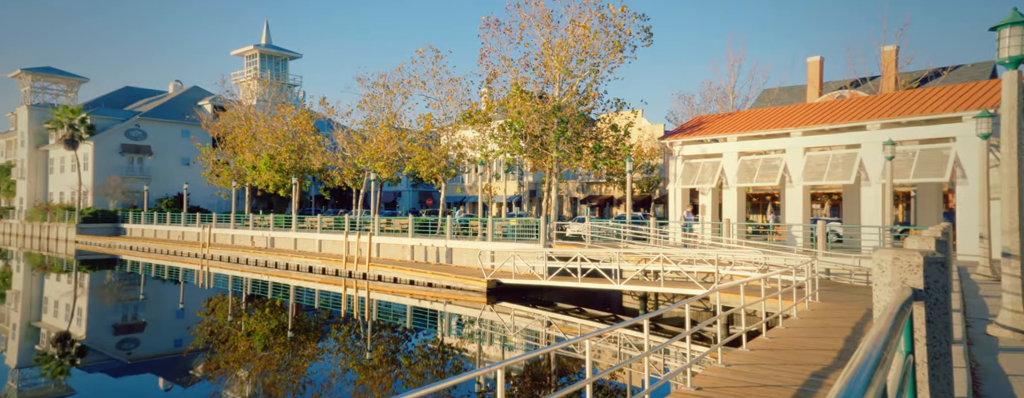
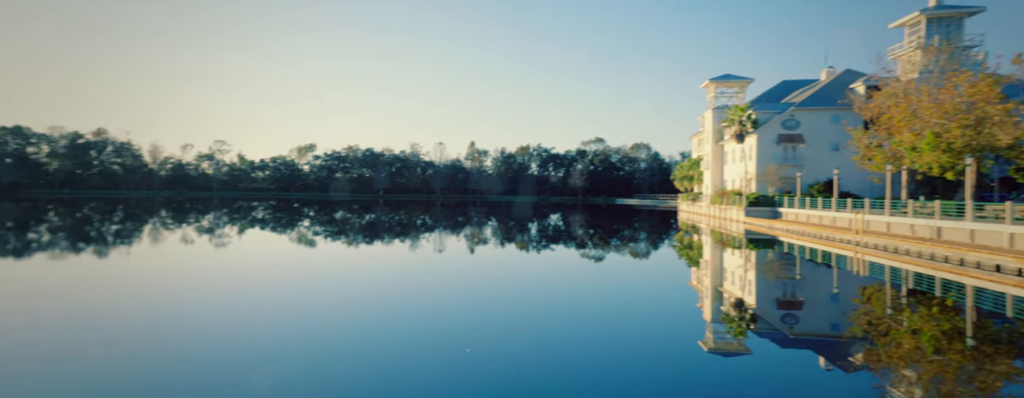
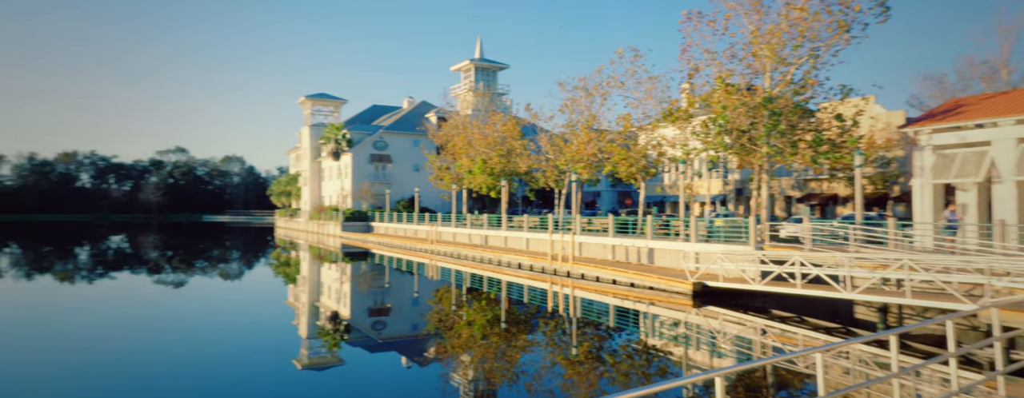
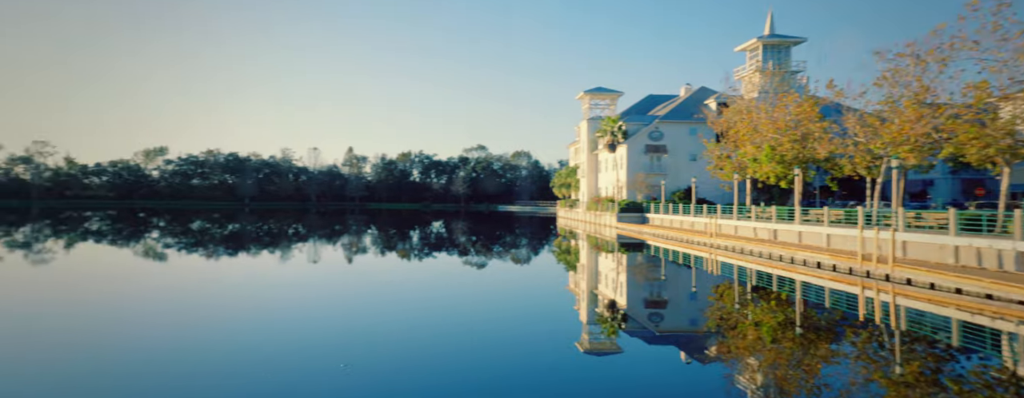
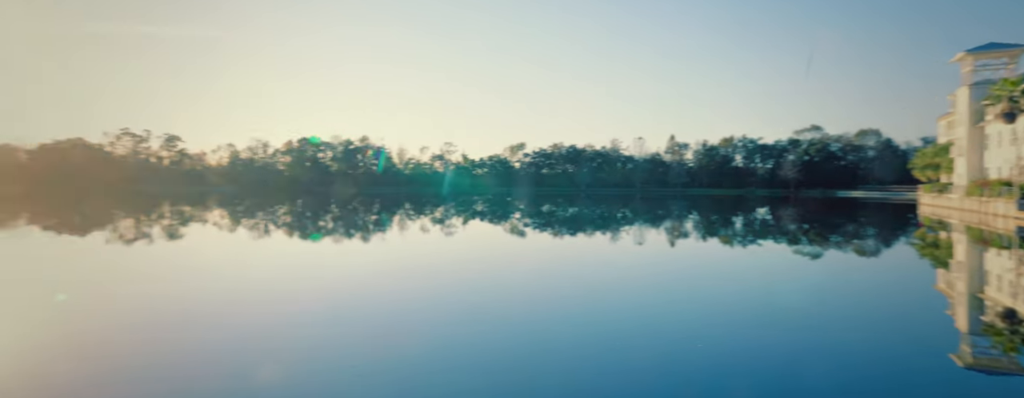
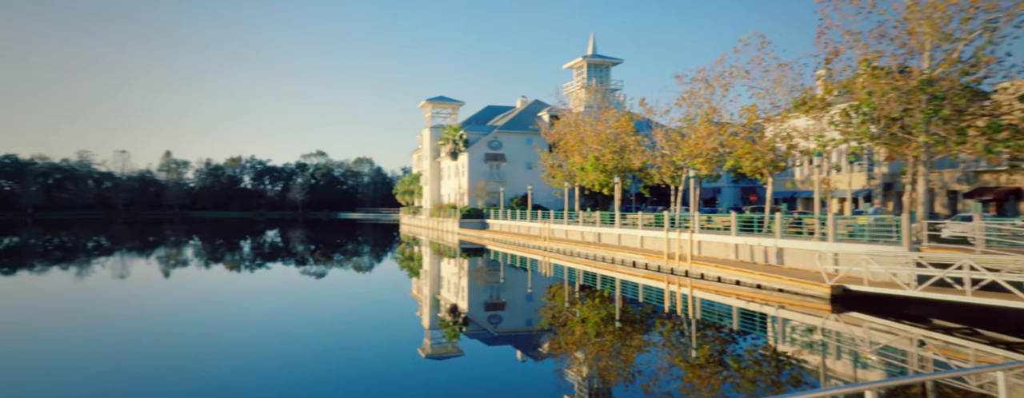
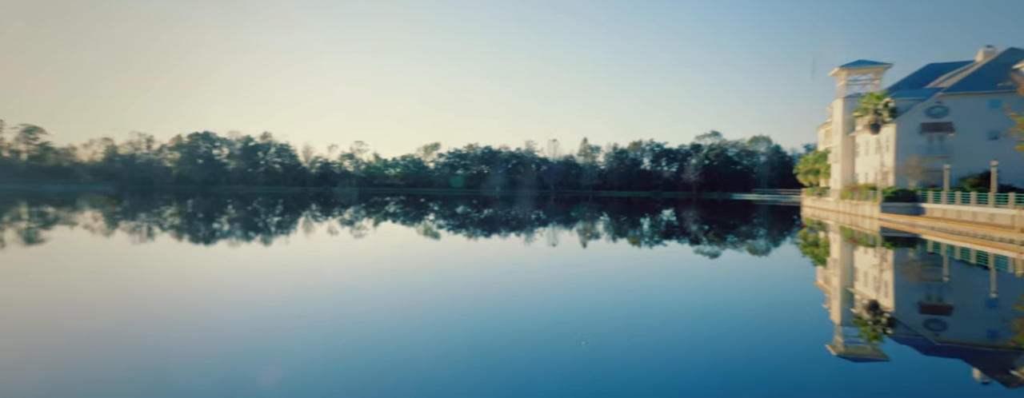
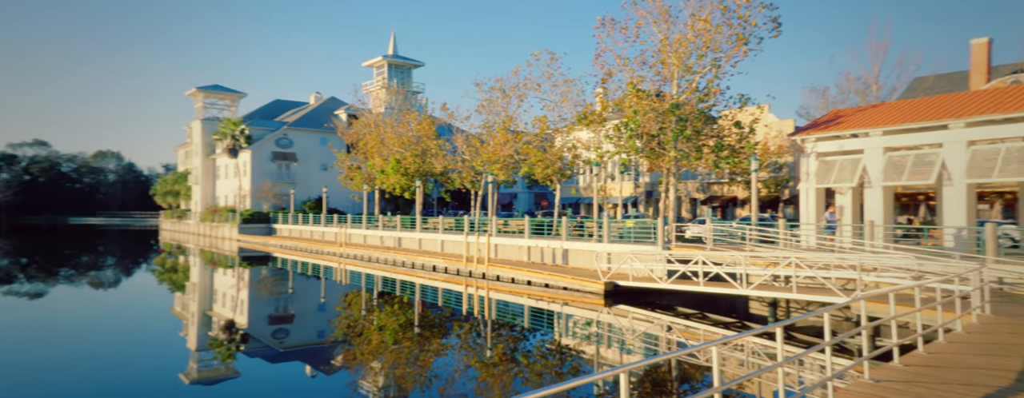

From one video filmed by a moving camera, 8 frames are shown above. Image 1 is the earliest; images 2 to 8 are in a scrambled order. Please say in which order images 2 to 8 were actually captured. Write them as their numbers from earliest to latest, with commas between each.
8, 3, 6, 4, 2, 7, 5
